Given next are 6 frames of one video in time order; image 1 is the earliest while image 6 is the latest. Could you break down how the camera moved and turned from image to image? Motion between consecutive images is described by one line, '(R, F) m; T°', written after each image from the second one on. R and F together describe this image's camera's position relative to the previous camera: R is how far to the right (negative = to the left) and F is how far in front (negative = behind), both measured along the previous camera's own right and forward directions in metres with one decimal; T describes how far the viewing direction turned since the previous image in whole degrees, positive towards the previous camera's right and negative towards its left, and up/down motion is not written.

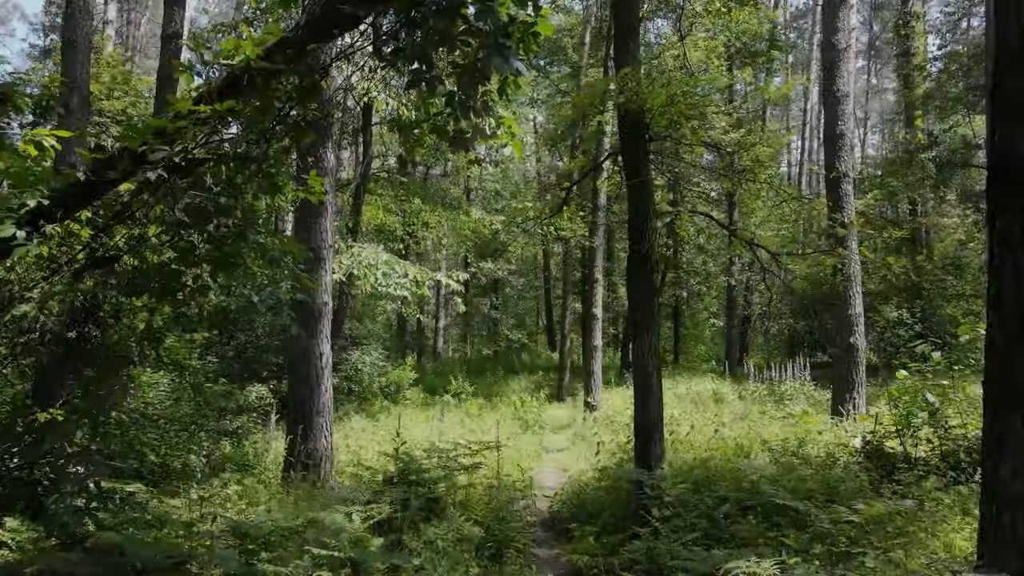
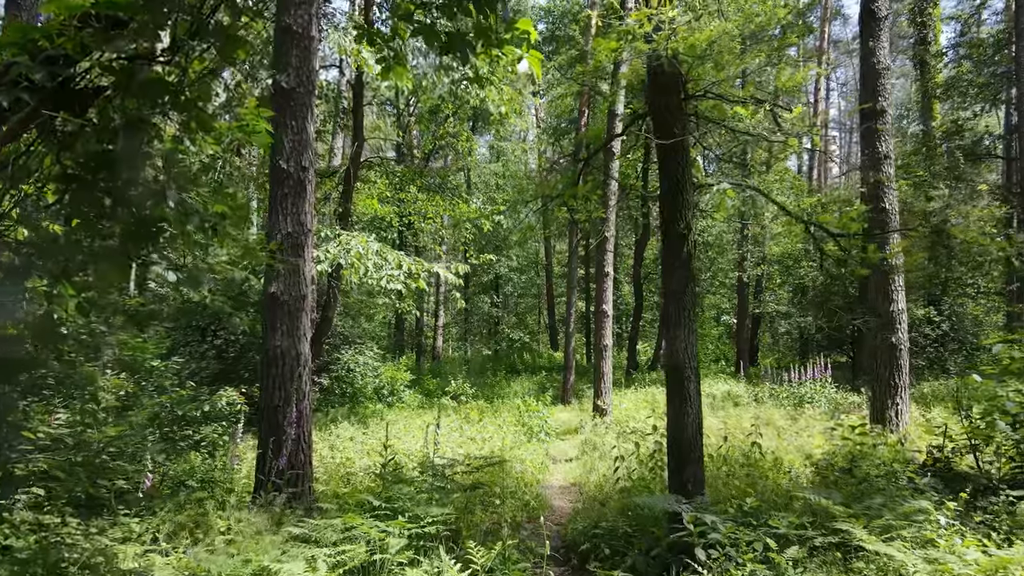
(0.0, +0.9) m; 0°
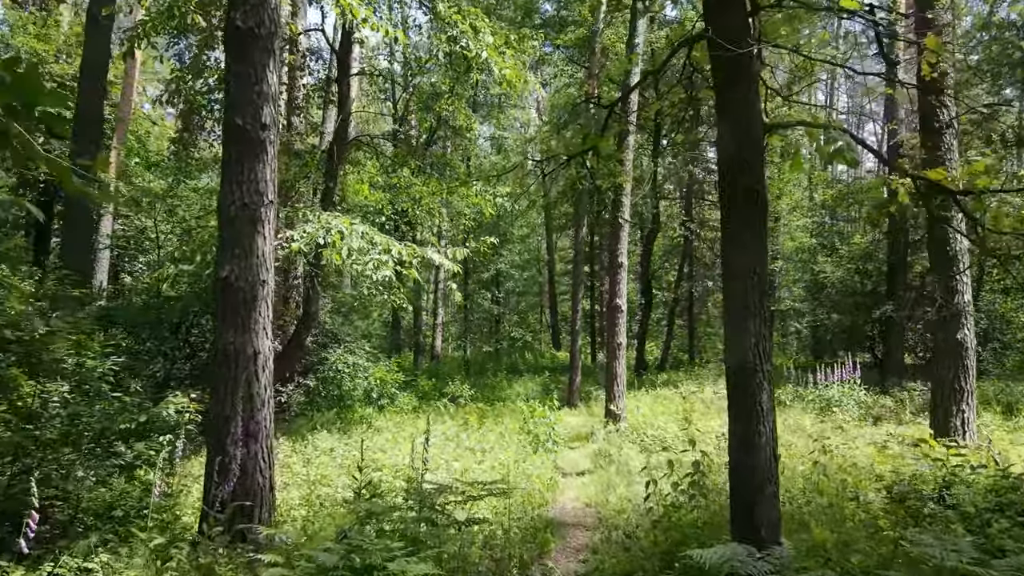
(0.0, +1.1) m; 0°
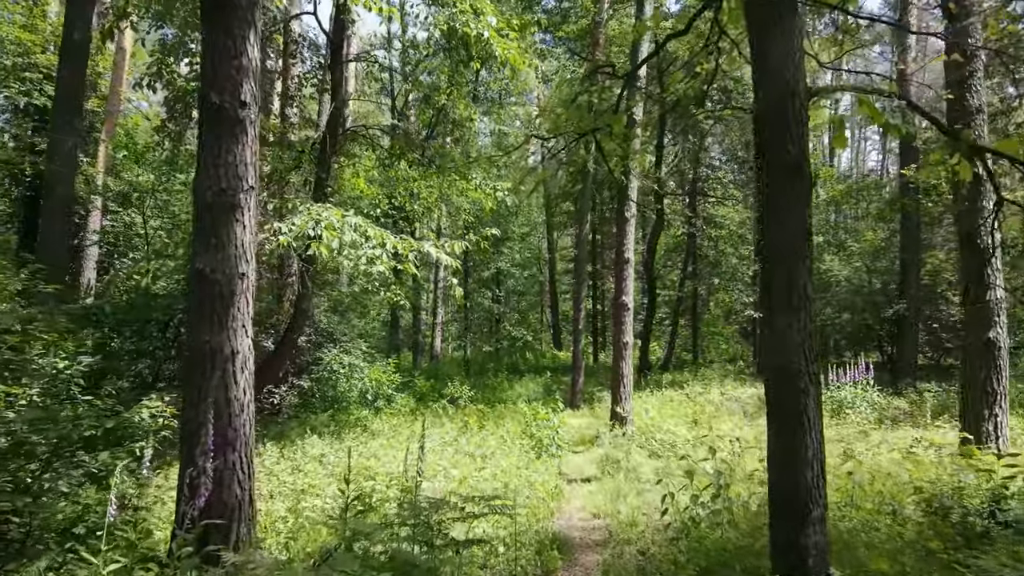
(0.0, +0.4) m; 0°
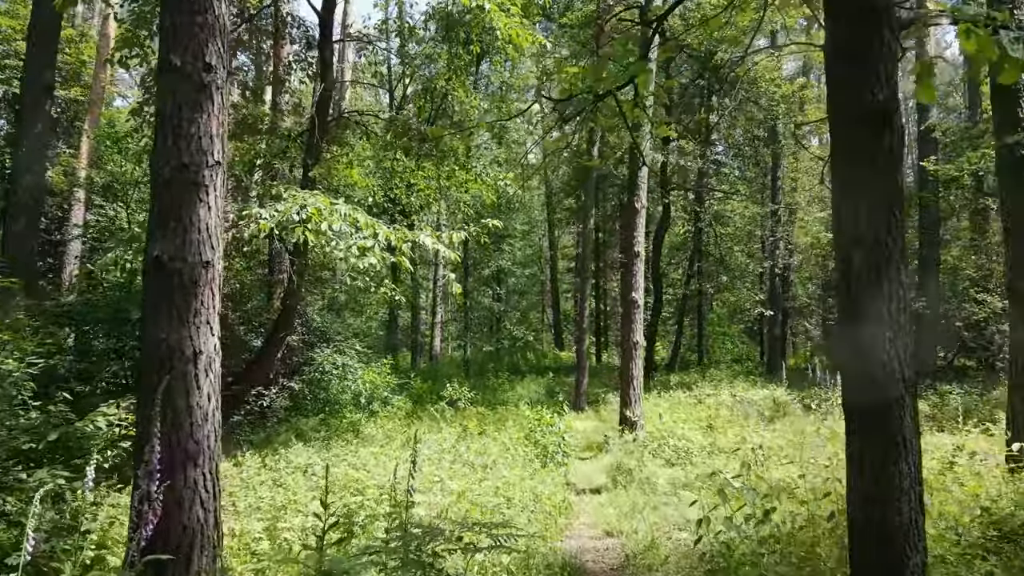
(0.0, +0.6) m; 0°
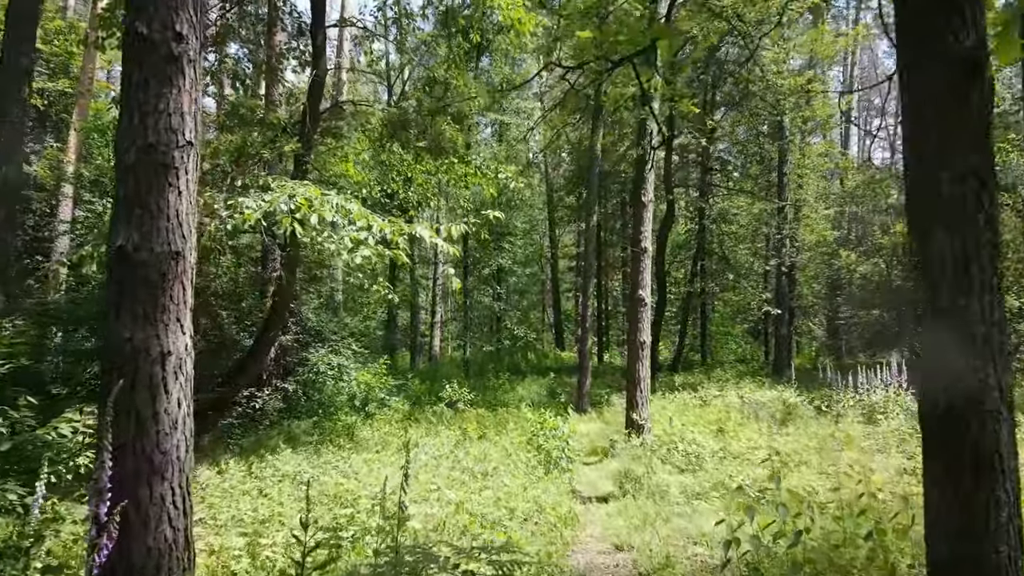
(0.0, +0.4) m; 0°
